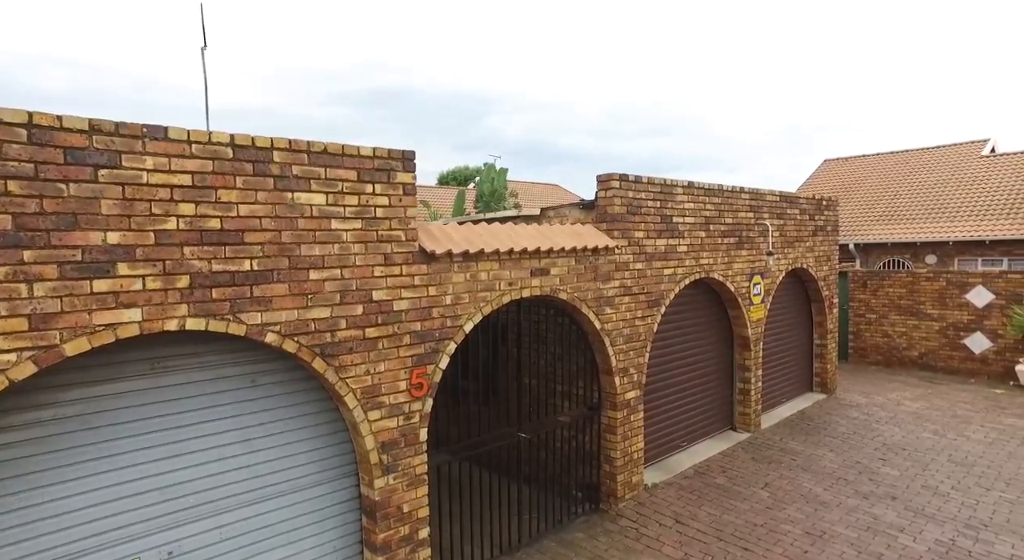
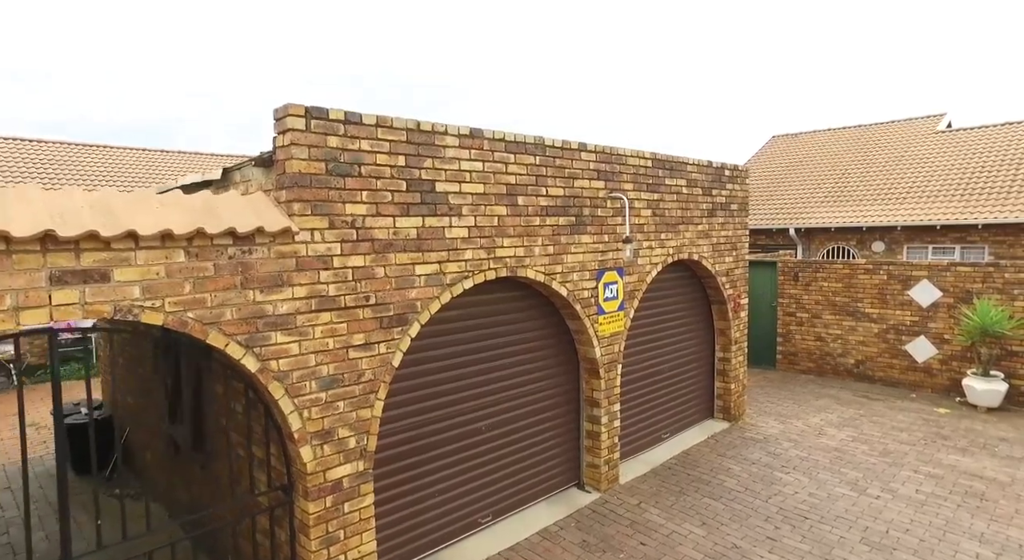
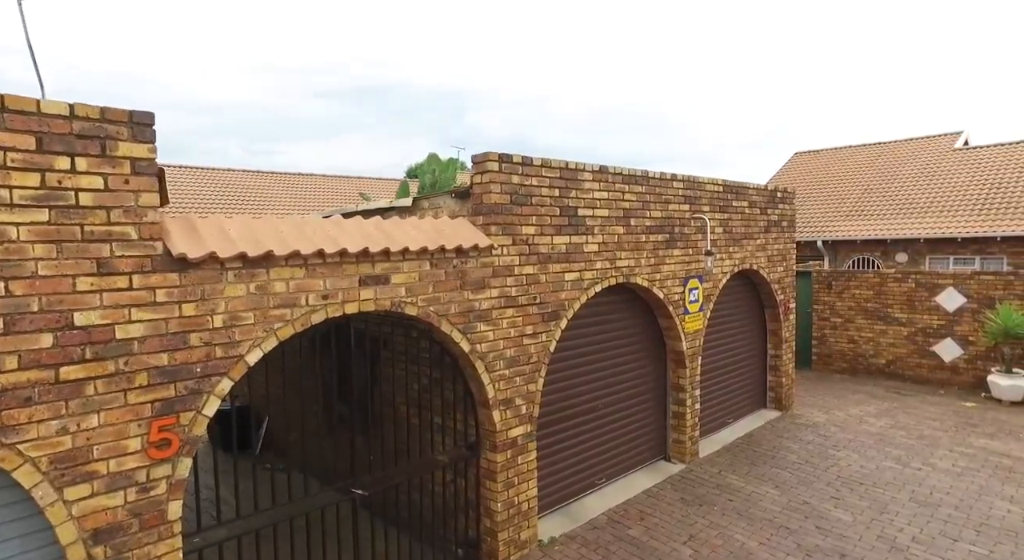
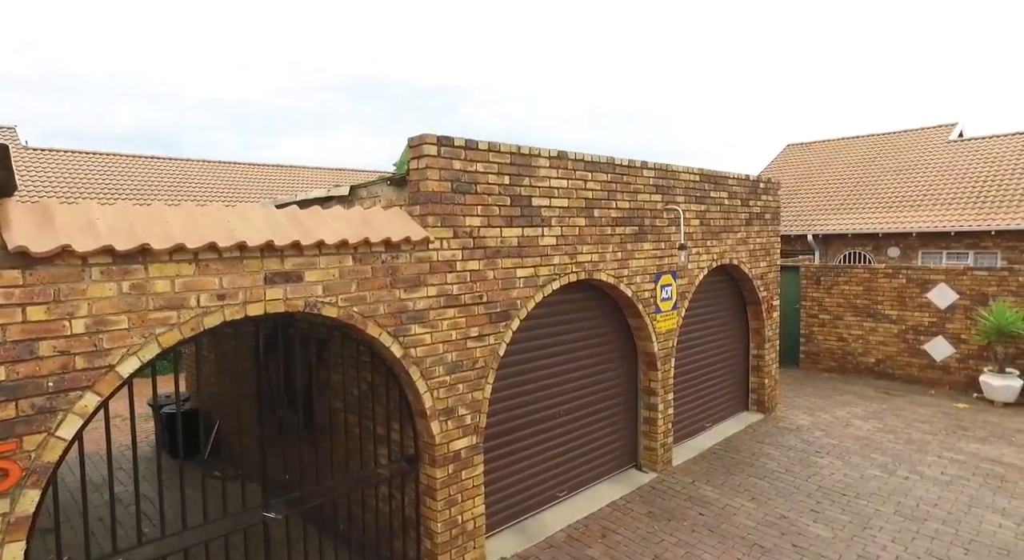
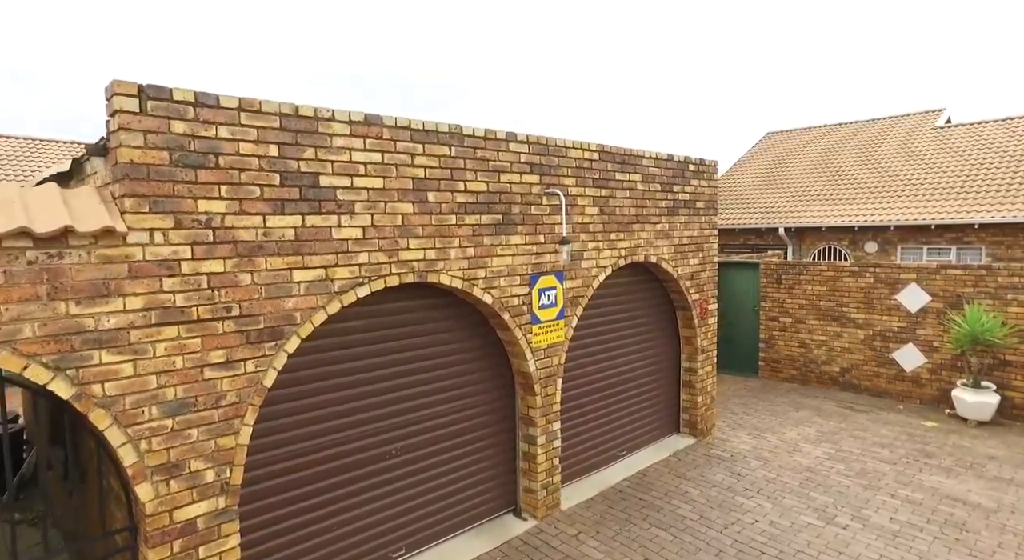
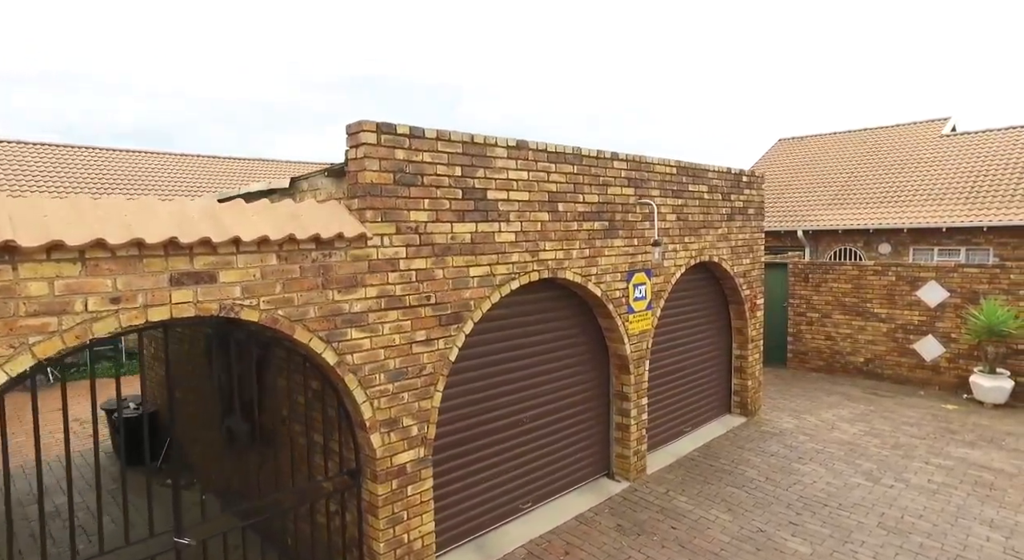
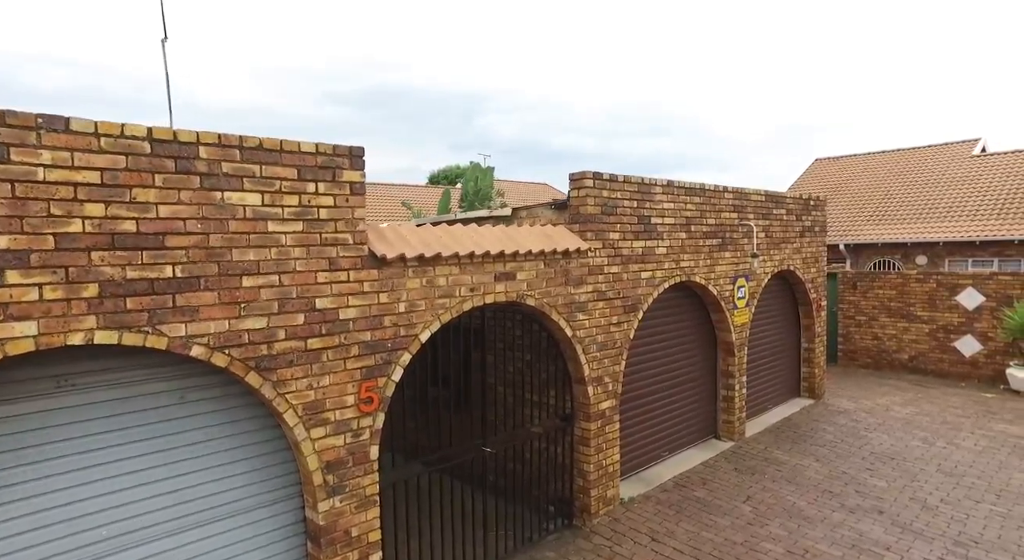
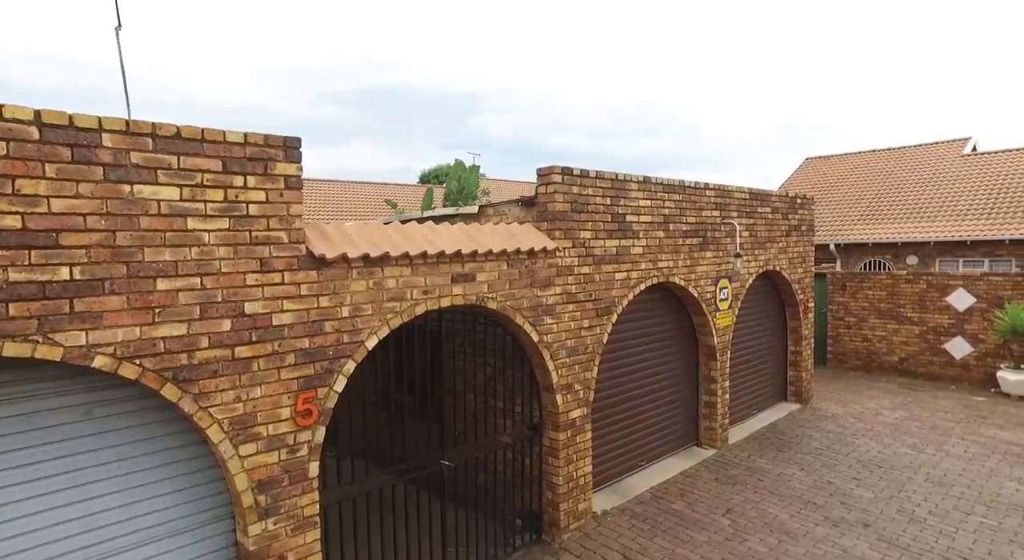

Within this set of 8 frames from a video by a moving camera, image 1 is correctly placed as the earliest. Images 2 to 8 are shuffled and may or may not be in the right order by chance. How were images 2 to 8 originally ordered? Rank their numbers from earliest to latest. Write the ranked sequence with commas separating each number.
7, 8, 3, 4, 6, 2, 5
